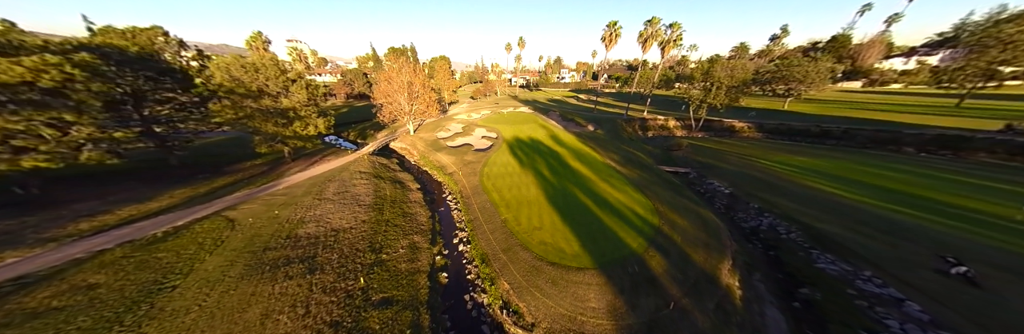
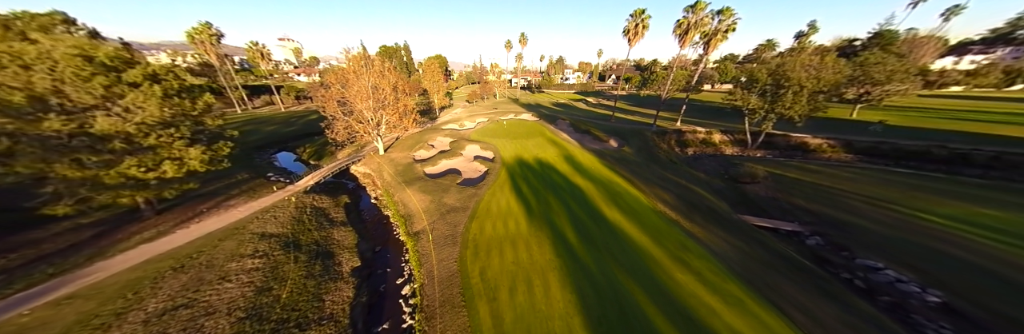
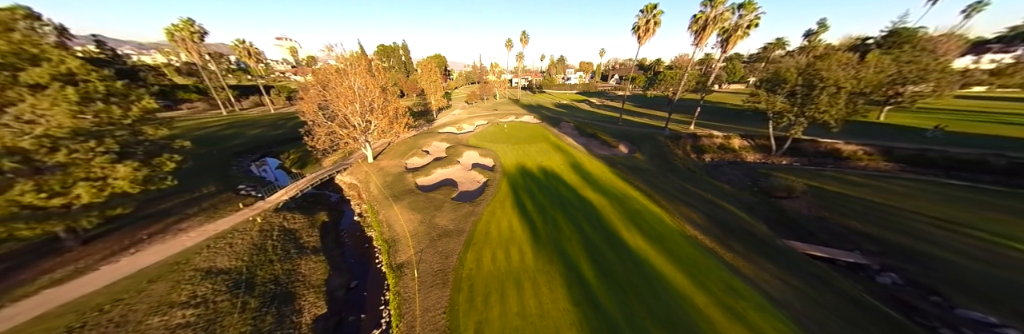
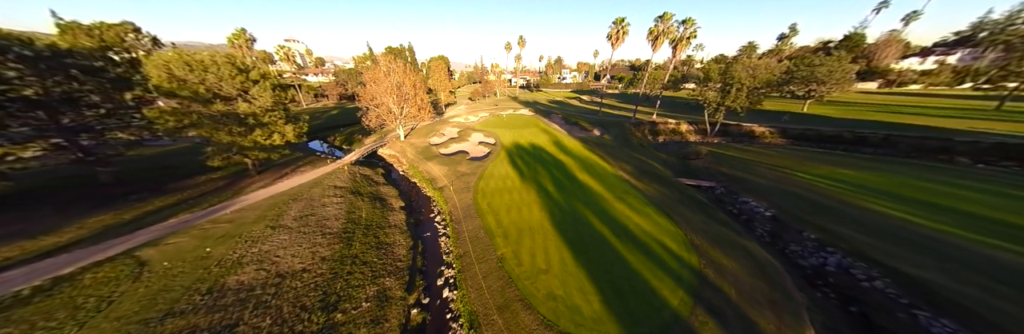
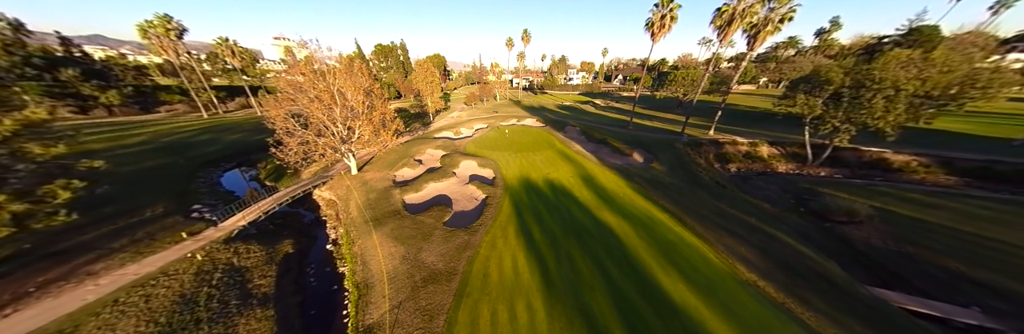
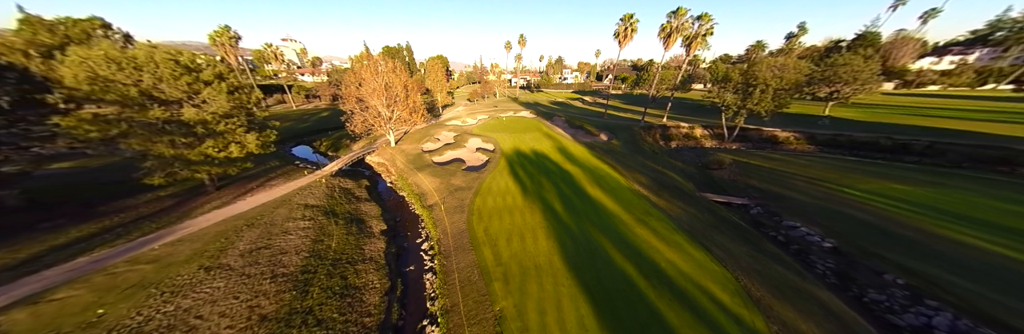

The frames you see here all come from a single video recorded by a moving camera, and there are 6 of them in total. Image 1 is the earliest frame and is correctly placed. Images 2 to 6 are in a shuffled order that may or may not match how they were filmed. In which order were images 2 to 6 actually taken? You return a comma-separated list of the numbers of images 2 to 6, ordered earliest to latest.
4, 6, 2, 3, 5
